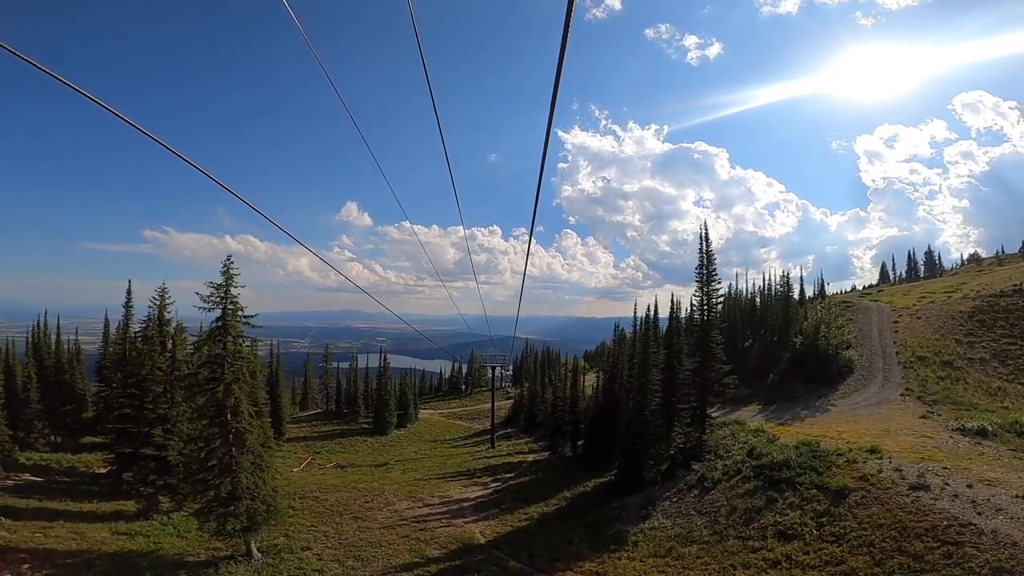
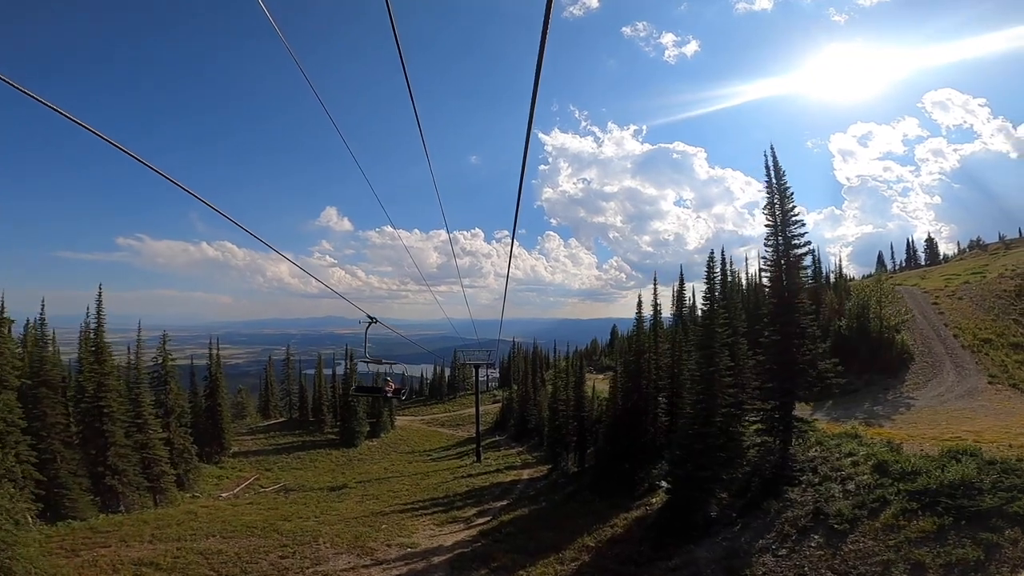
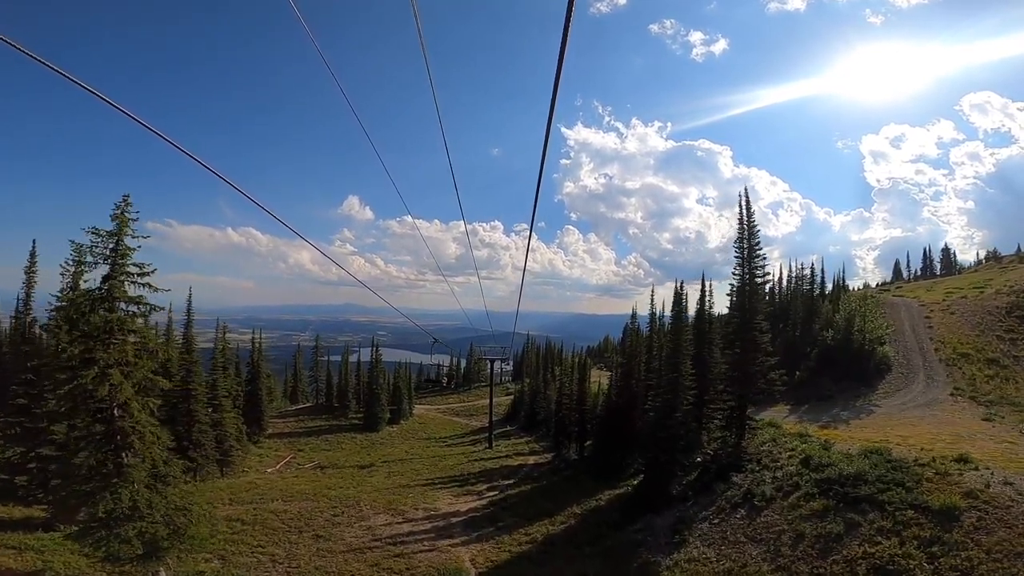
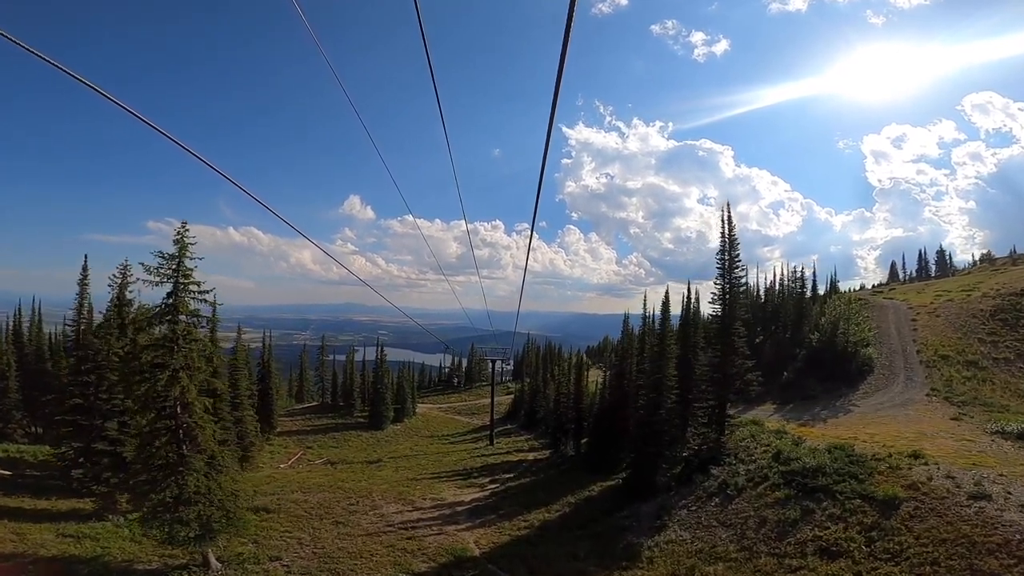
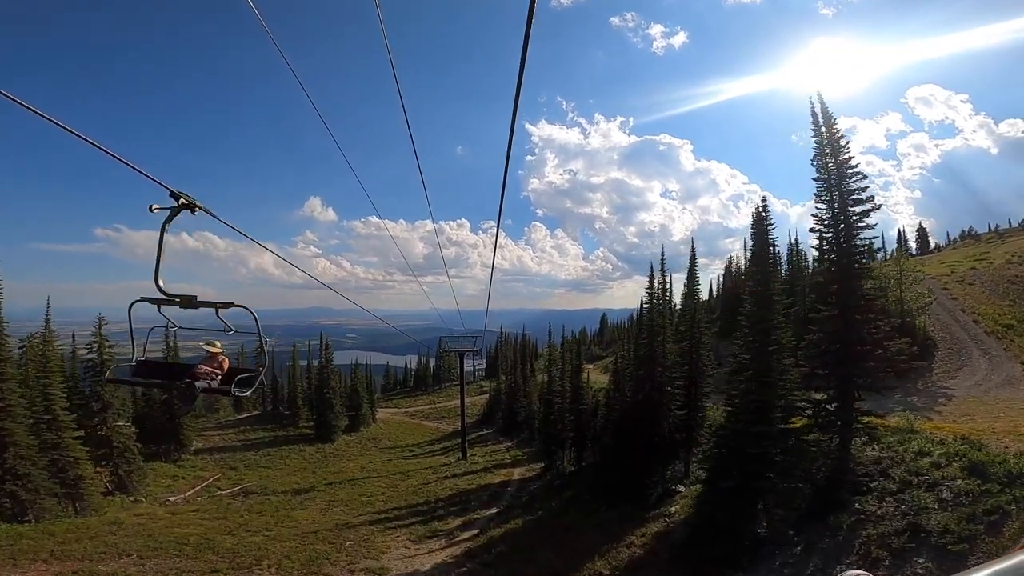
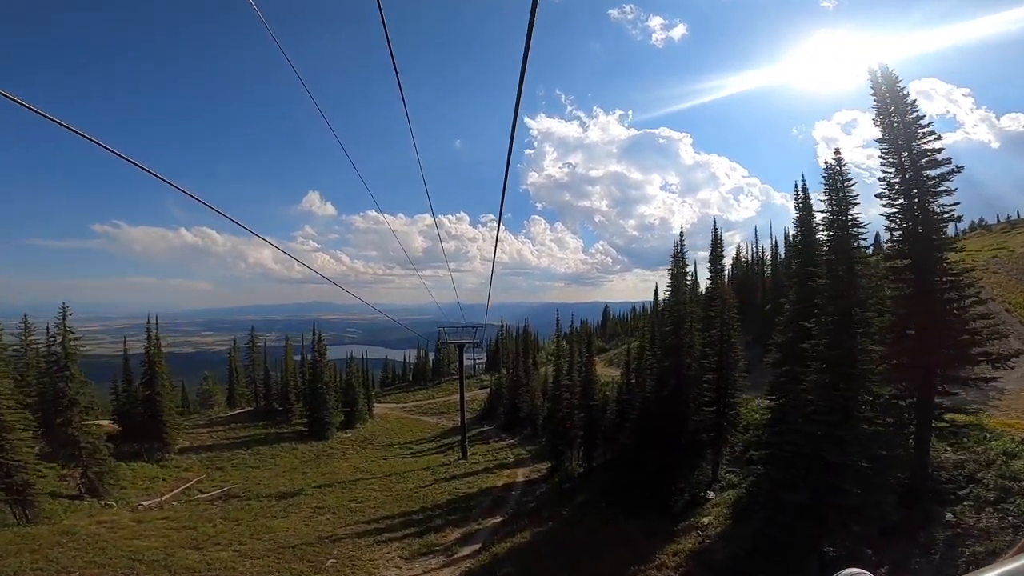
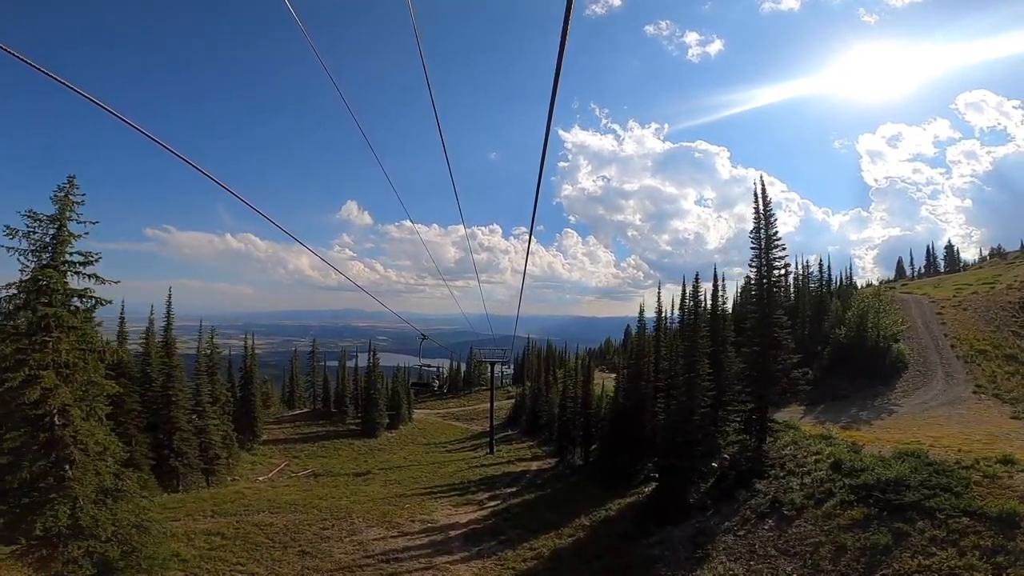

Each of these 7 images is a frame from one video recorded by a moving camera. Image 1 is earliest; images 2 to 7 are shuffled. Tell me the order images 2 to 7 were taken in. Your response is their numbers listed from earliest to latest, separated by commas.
4, 3, 7, 2, 5, 6
